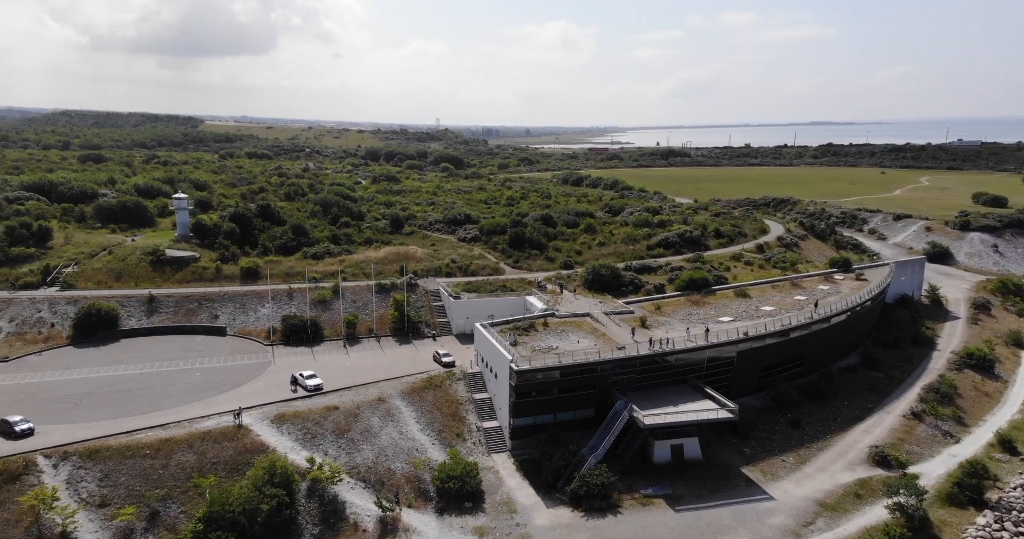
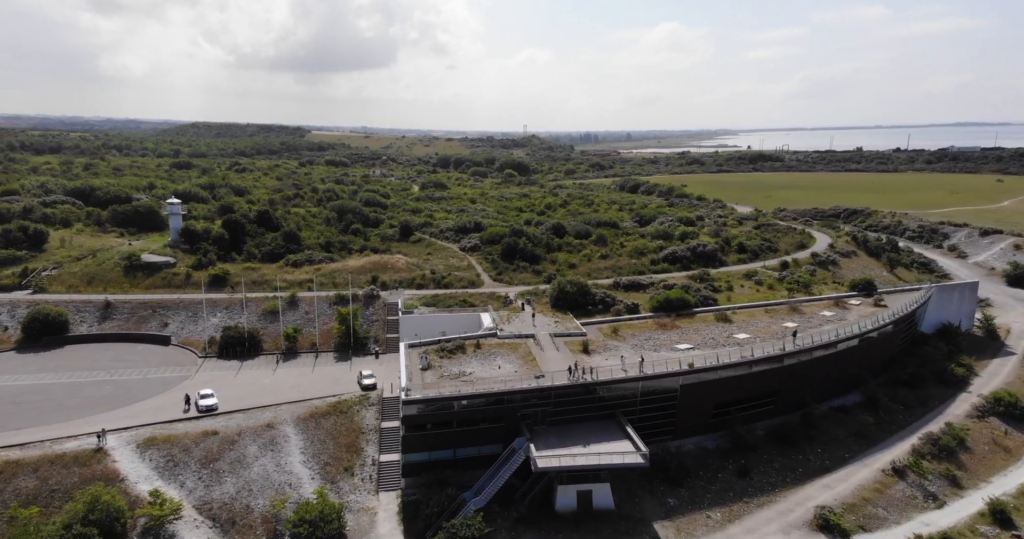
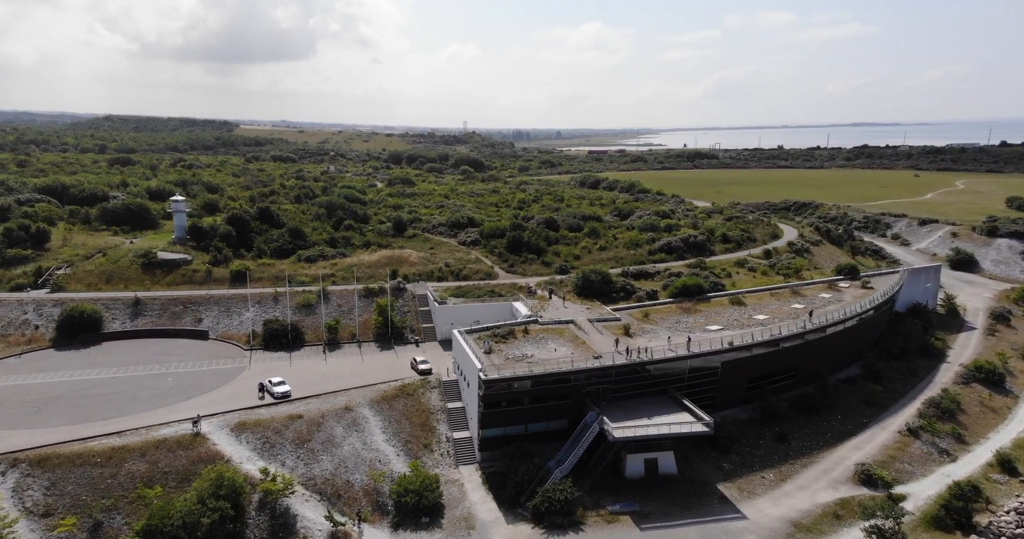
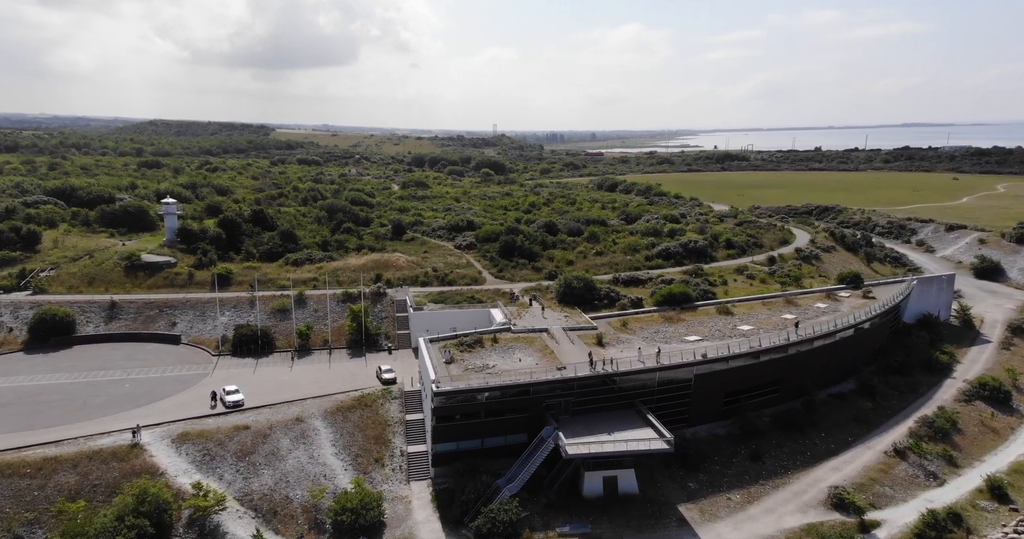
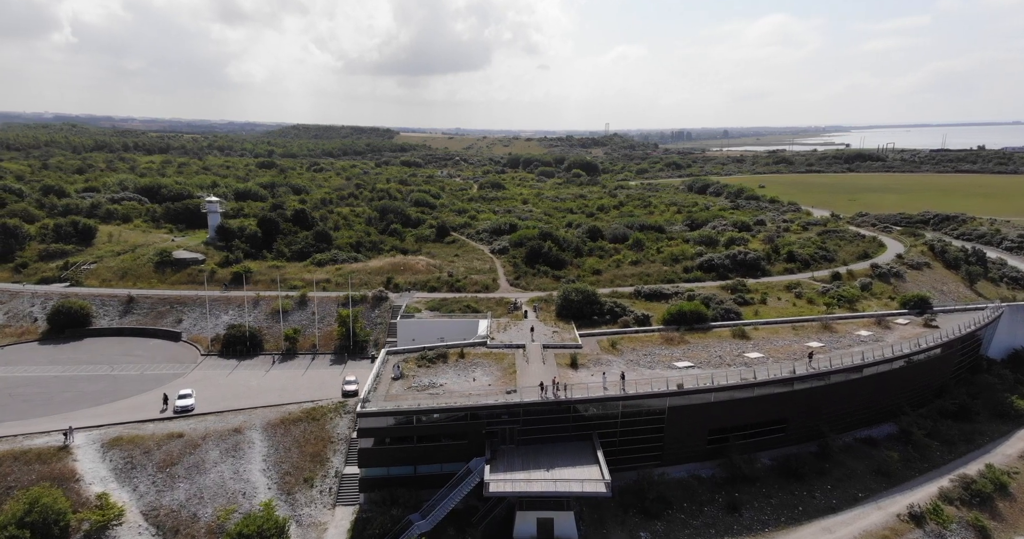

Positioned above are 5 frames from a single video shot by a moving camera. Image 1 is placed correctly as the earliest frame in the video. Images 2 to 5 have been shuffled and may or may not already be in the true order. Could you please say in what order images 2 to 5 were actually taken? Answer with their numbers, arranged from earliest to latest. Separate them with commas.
3, 4, 2, 5
